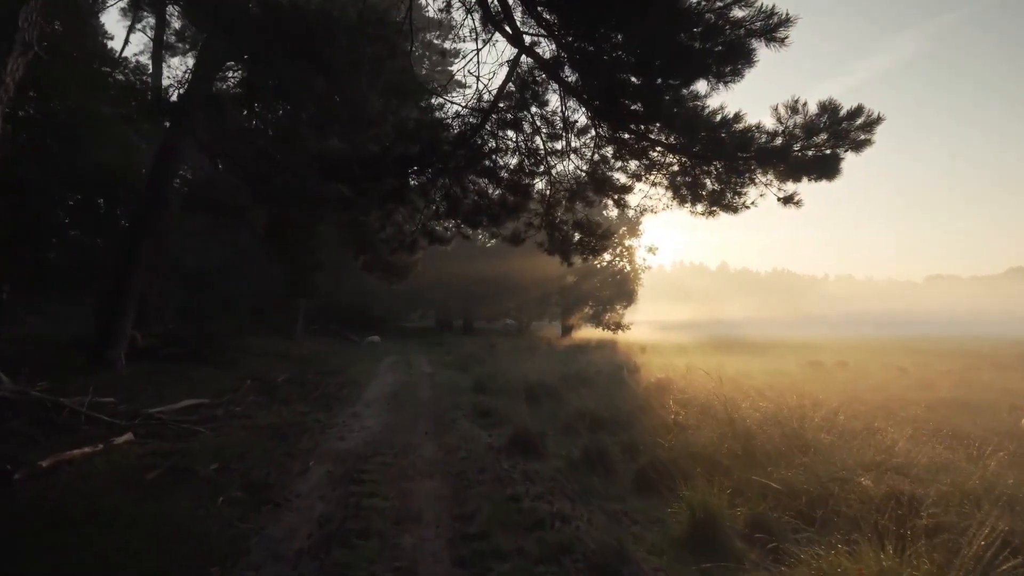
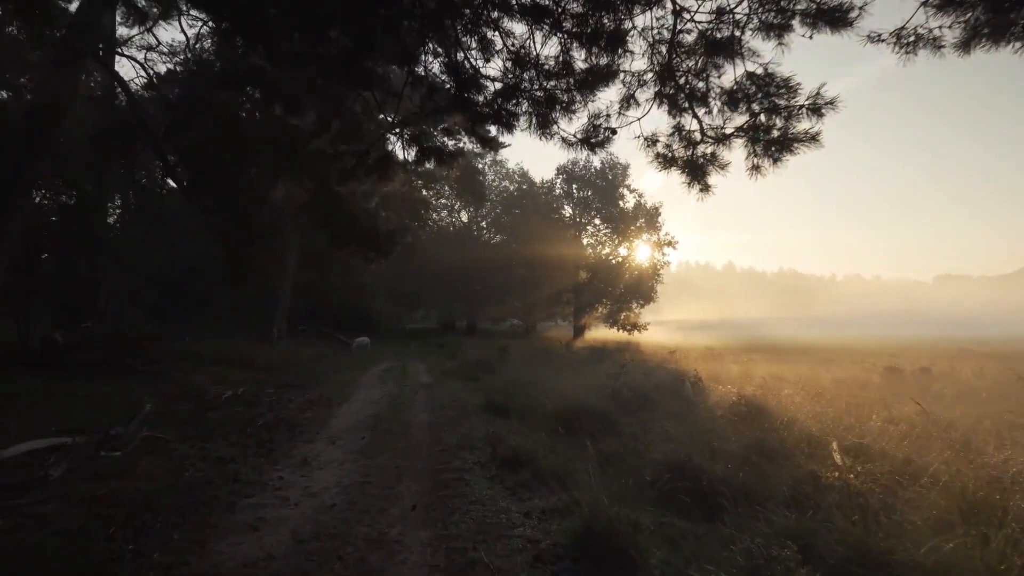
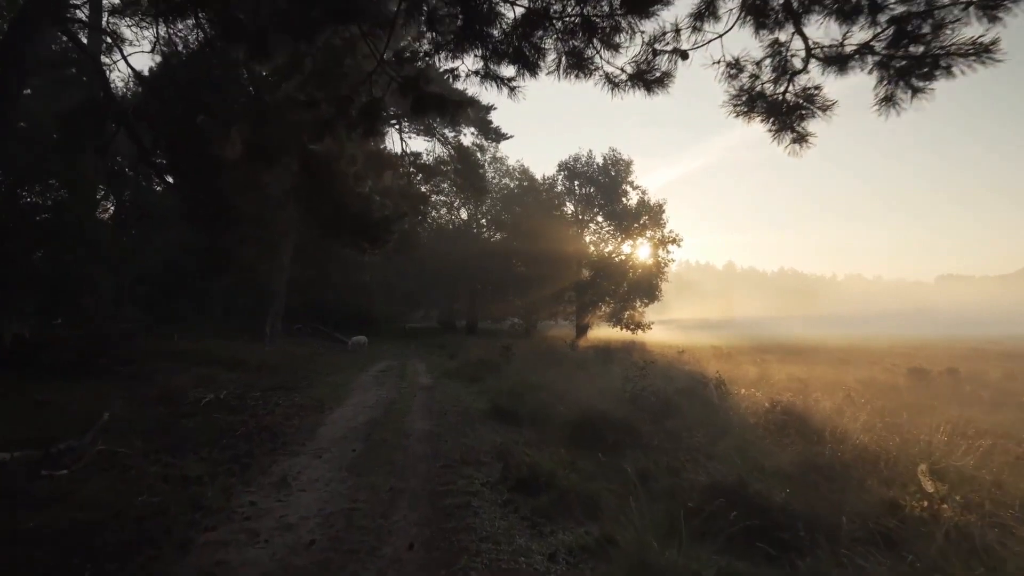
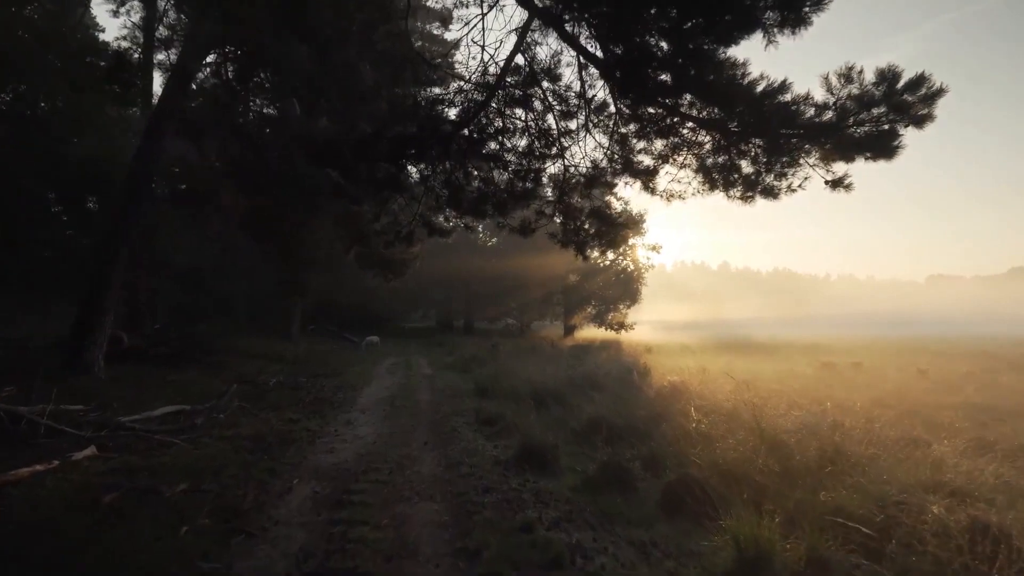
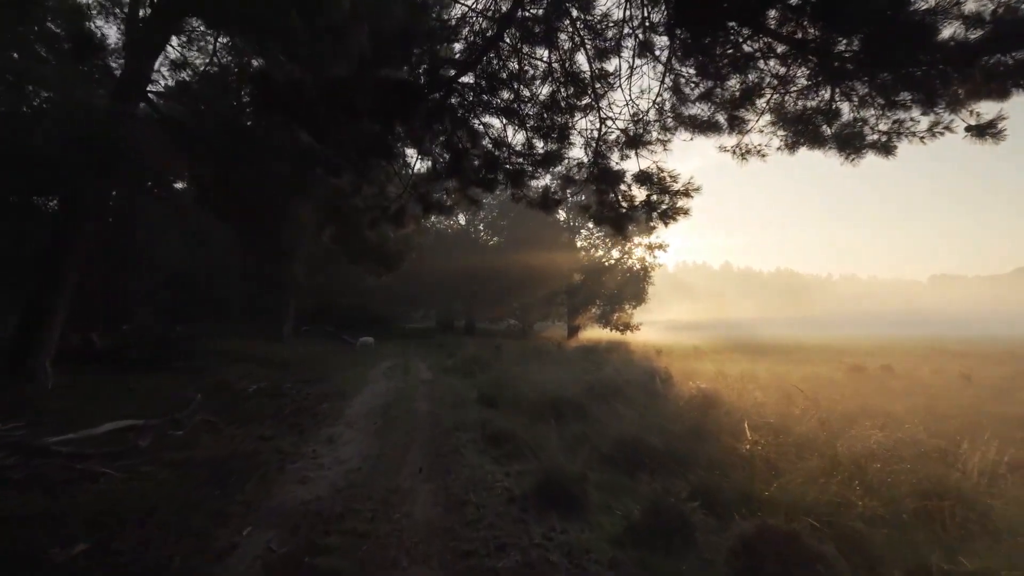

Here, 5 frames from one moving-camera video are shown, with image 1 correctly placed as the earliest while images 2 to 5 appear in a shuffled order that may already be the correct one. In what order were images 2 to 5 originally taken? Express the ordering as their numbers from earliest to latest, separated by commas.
4, 5, 2, 3
